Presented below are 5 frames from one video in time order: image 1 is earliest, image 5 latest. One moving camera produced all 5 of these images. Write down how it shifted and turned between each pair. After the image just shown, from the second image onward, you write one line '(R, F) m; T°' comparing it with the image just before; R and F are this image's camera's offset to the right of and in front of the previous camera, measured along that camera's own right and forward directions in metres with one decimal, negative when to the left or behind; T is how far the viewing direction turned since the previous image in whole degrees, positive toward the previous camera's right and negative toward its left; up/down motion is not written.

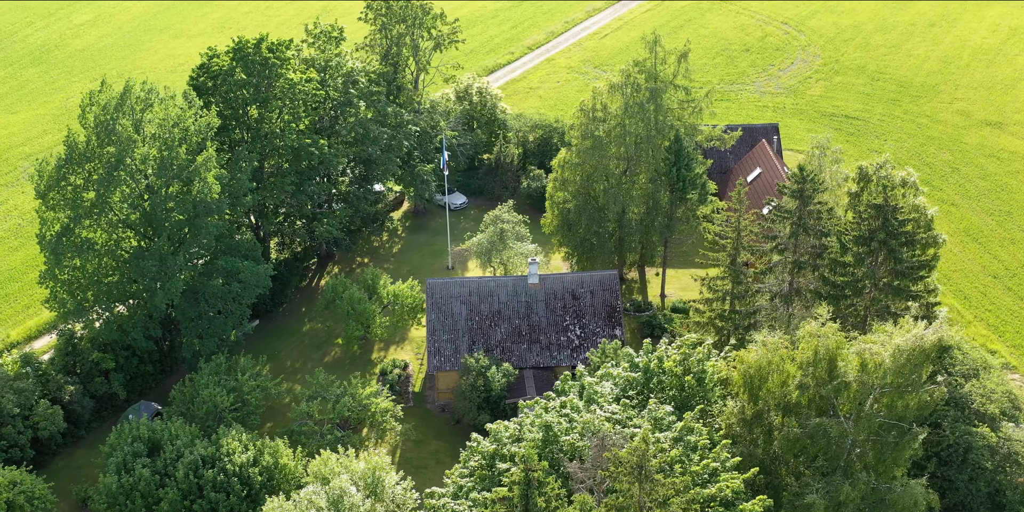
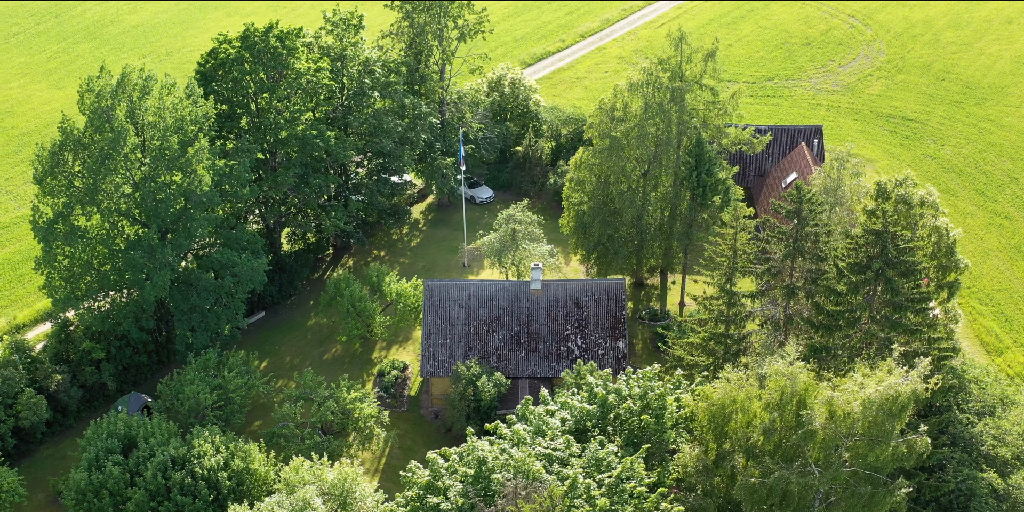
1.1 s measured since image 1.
(+3.1, +1.9) m; -4°
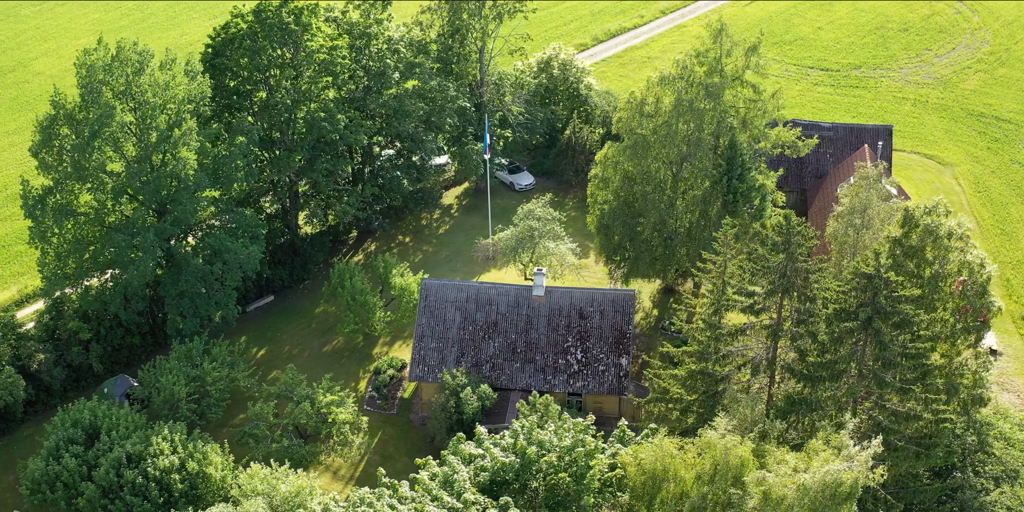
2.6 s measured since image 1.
(+4.2, +3.0) m; -6°
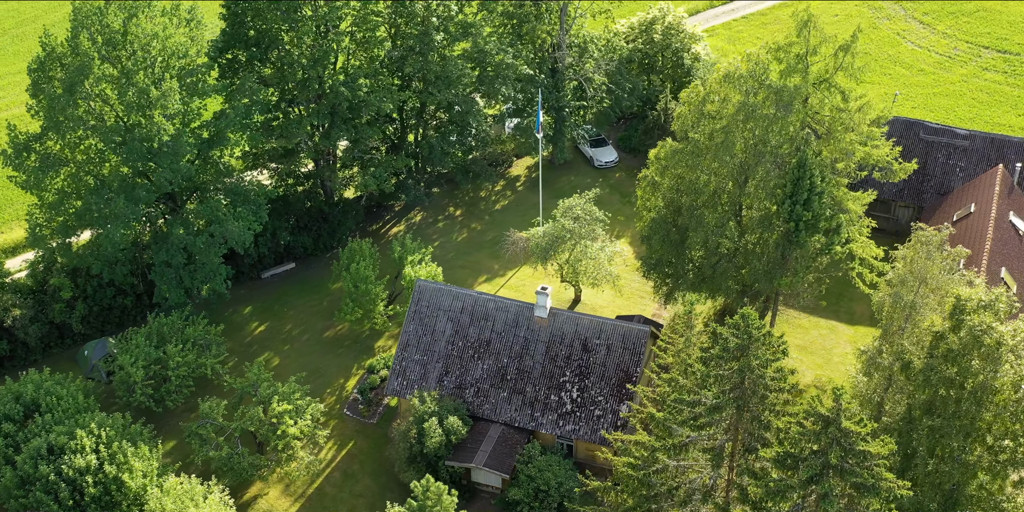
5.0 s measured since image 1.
(+6.0, +6.1) m; -10°
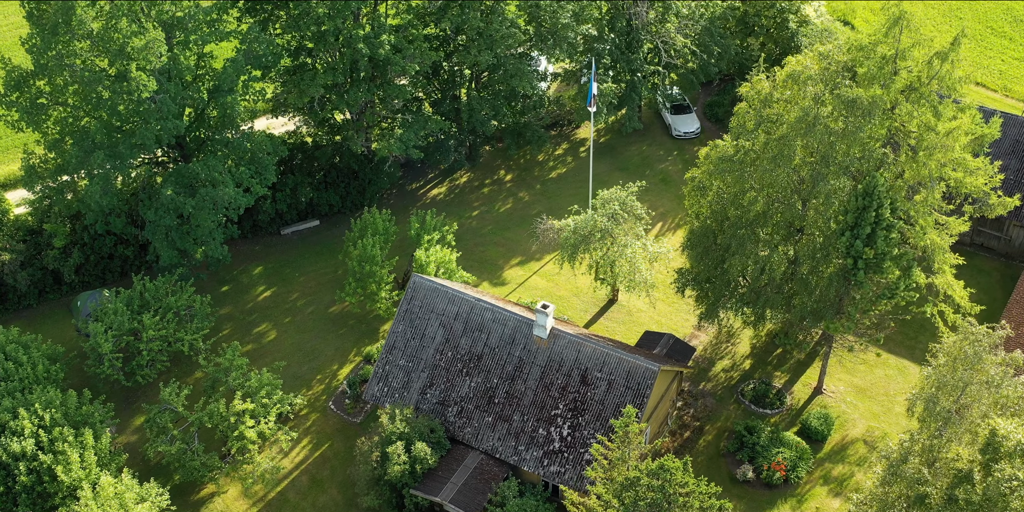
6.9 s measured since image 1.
(+4.0, +5.0) m; -8°
